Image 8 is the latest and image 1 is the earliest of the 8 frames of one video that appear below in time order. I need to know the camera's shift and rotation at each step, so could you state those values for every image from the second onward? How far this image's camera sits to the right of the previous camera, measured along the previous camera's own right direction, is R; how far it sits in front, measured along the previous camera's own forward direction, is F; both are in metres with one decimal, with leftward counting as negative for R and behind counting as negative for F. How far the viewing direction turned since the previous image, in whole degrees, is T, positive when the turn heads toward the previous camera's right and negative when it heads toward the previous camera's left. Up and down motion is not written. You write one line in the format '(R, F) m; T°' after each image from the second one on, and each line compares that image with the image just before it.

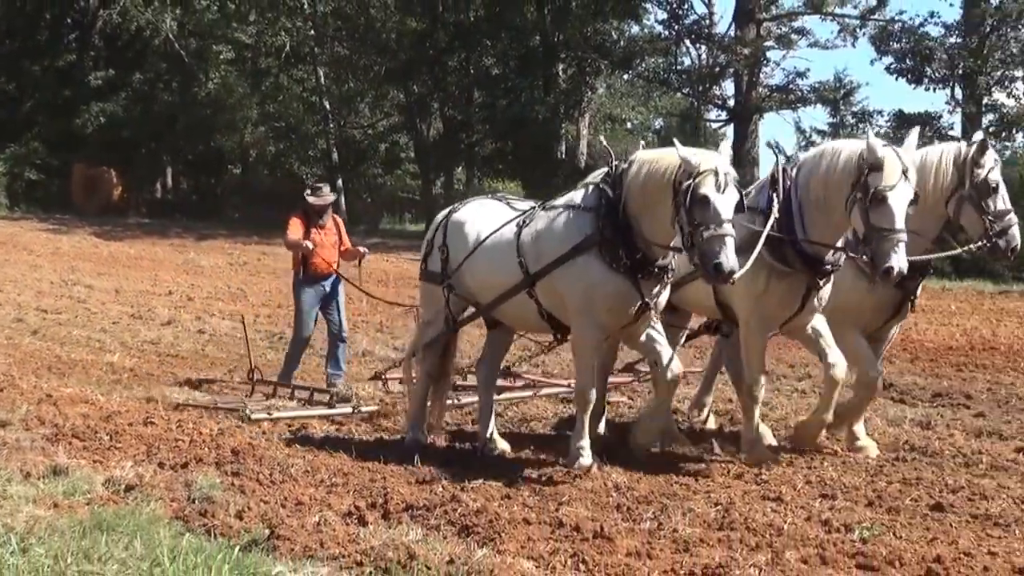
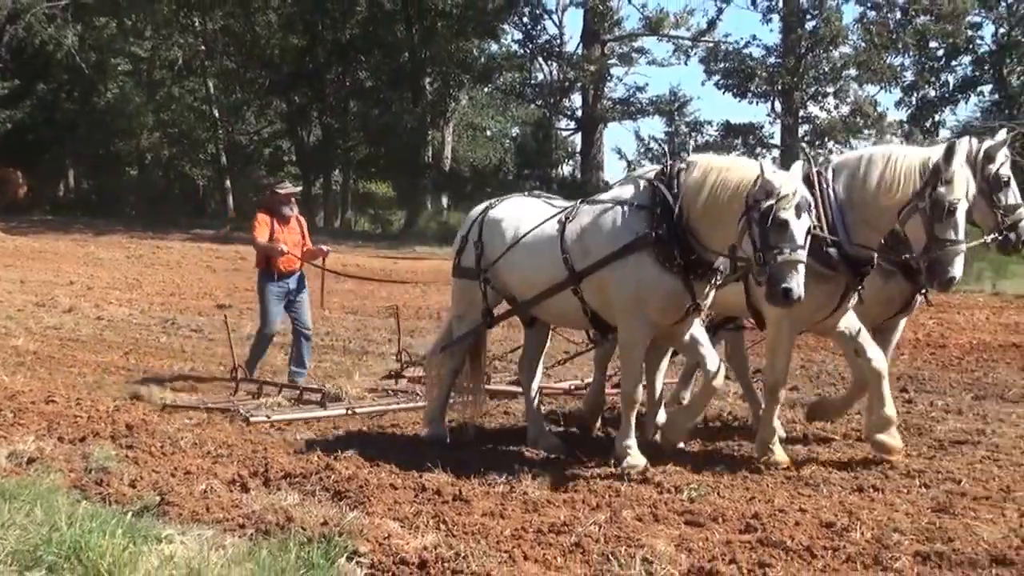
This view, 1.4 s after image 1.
(+0.6, -0.5) m; +2°
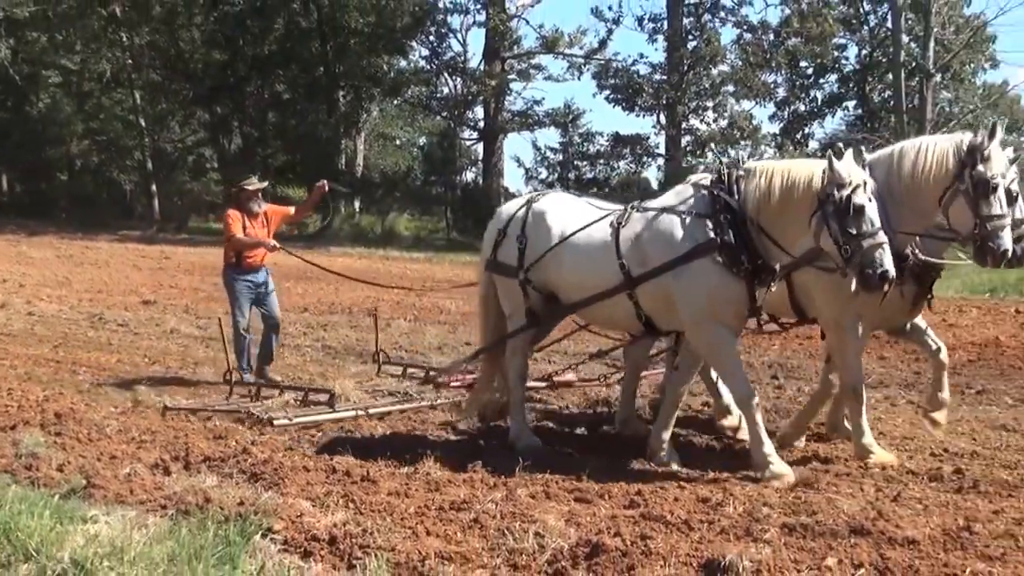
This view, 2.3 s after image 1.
(+0.4, -0.4) m; +2°
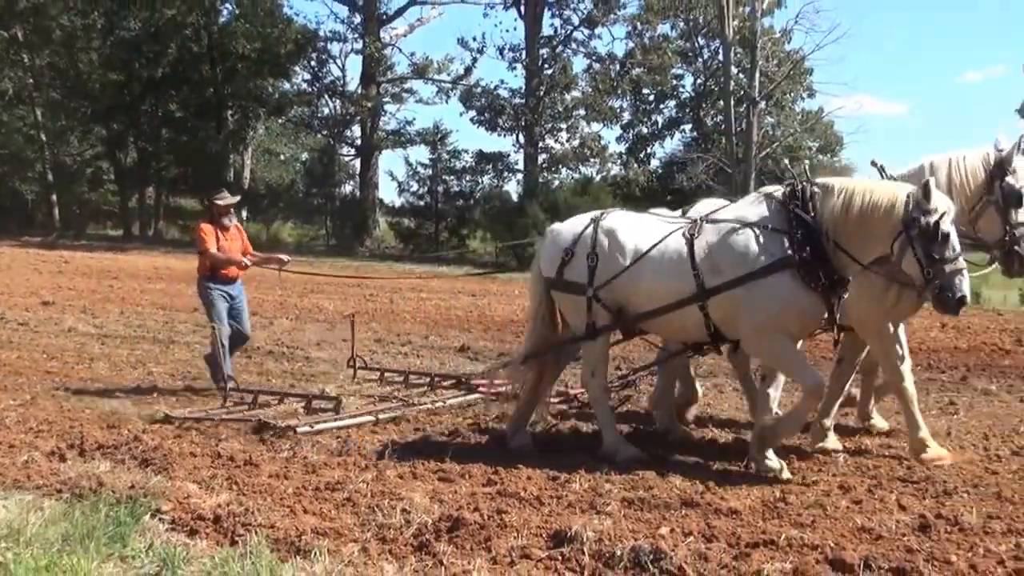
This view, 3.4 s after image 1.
(+0.6, -0.6) m; +3°
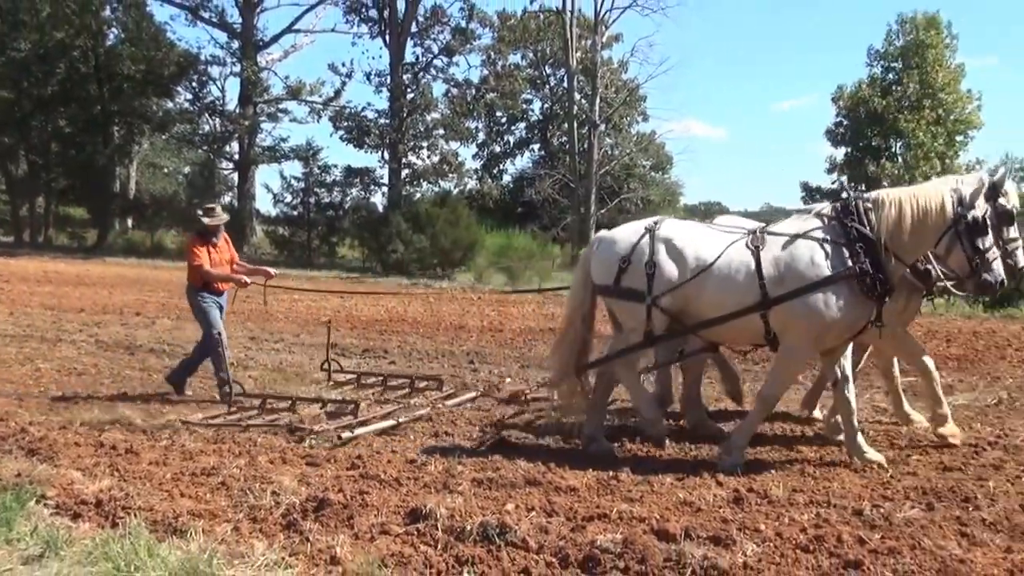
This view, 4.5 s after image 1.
(+0.7, -0.7) m; +3°
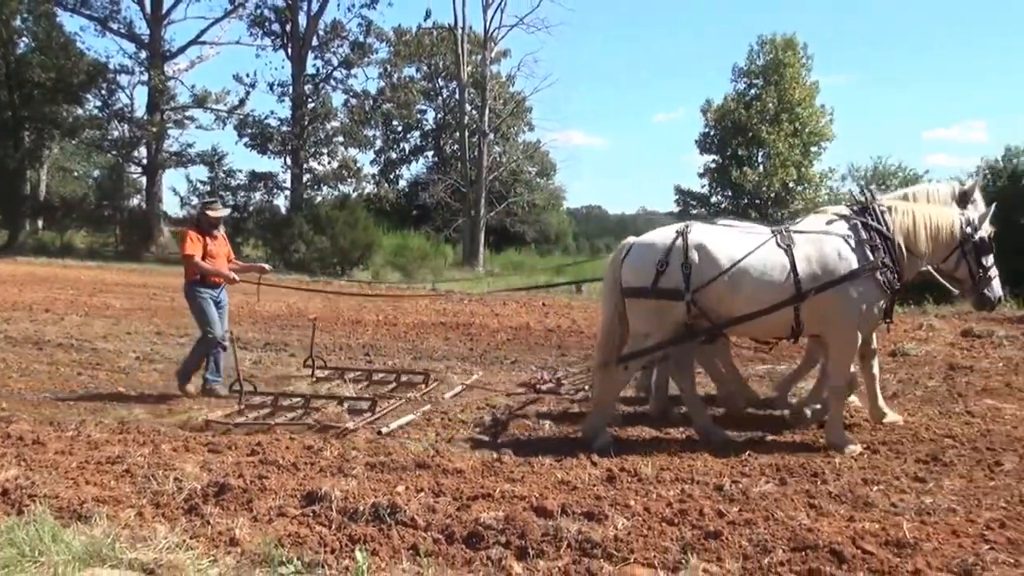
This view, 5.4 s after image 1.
(+0.5, -0.5) m; +3°
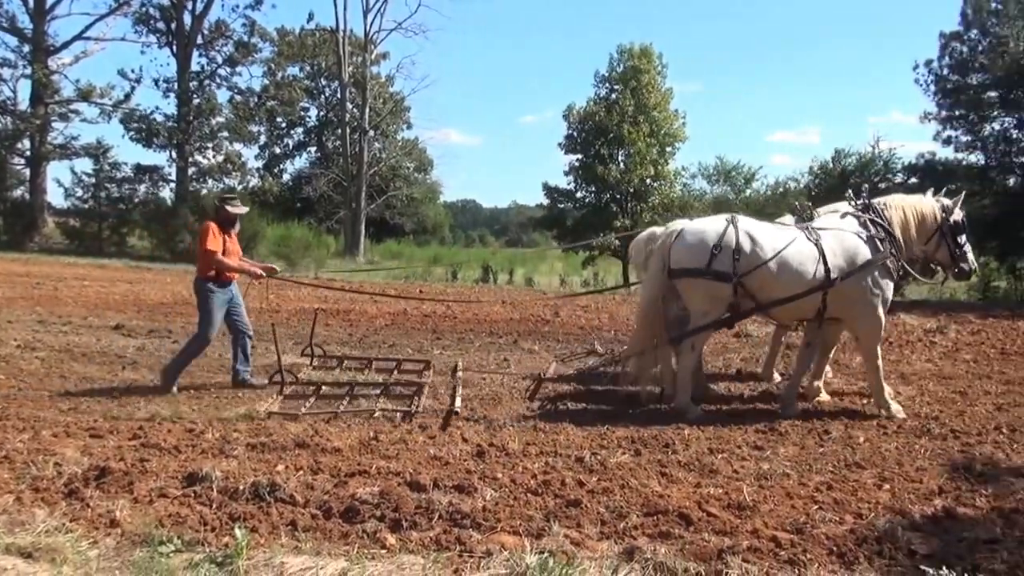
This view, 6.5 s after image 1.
(+0.4, -0.4) m; +5°
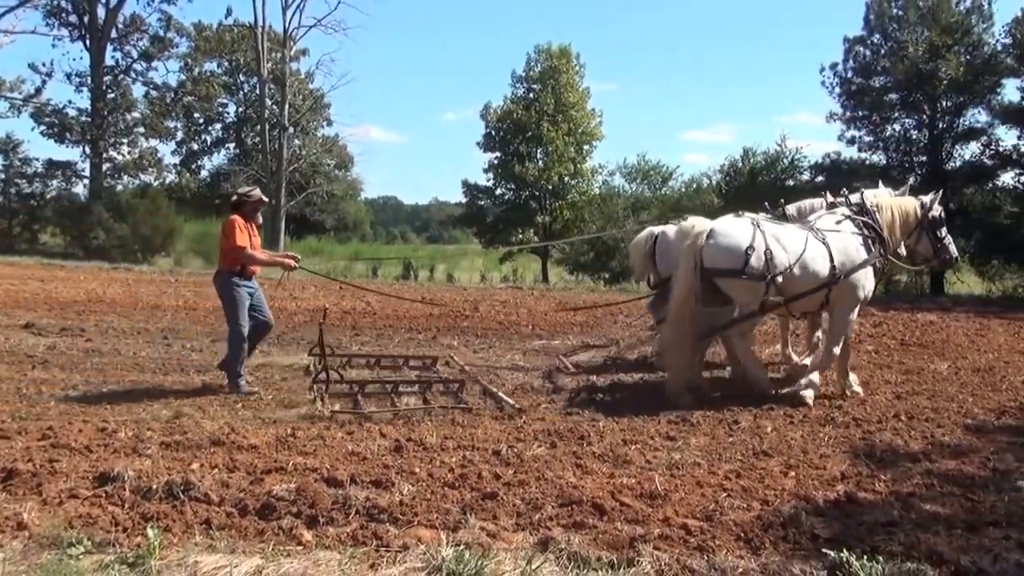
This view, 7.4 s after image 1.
(+0.3, -0.1) m; +3°
